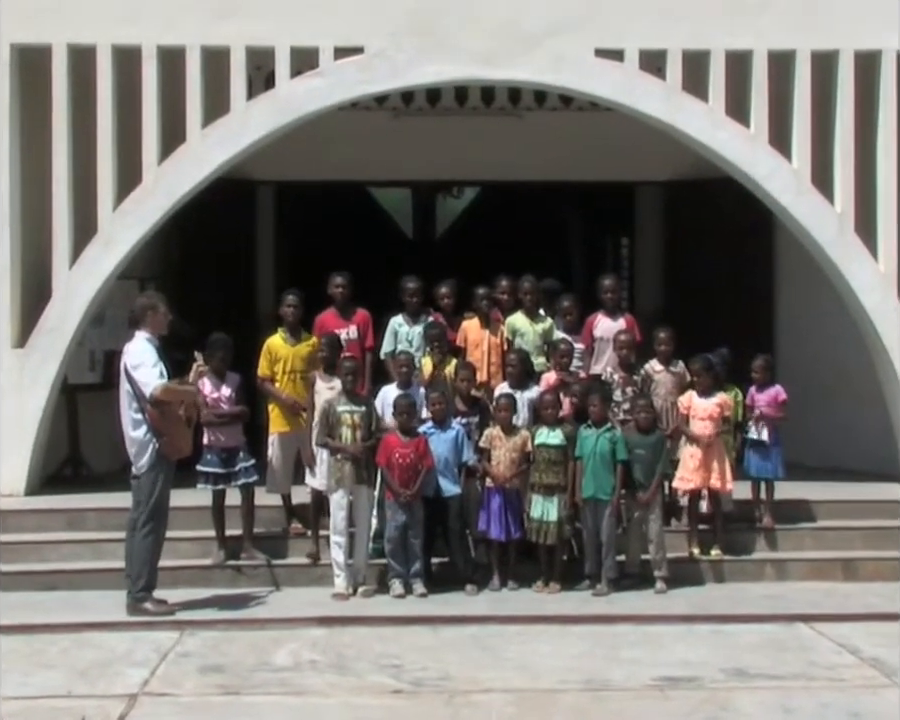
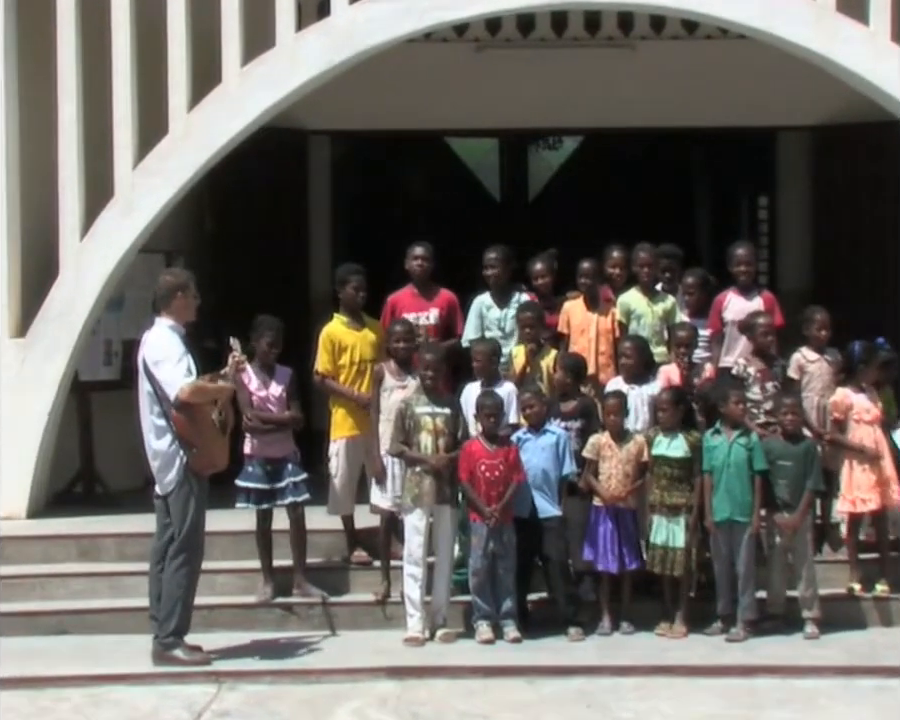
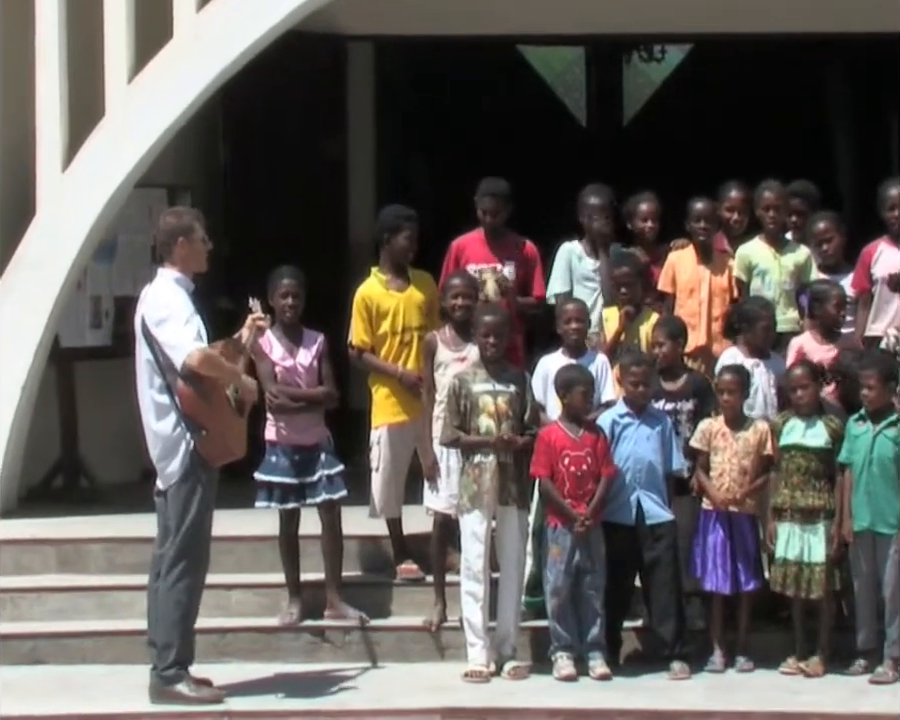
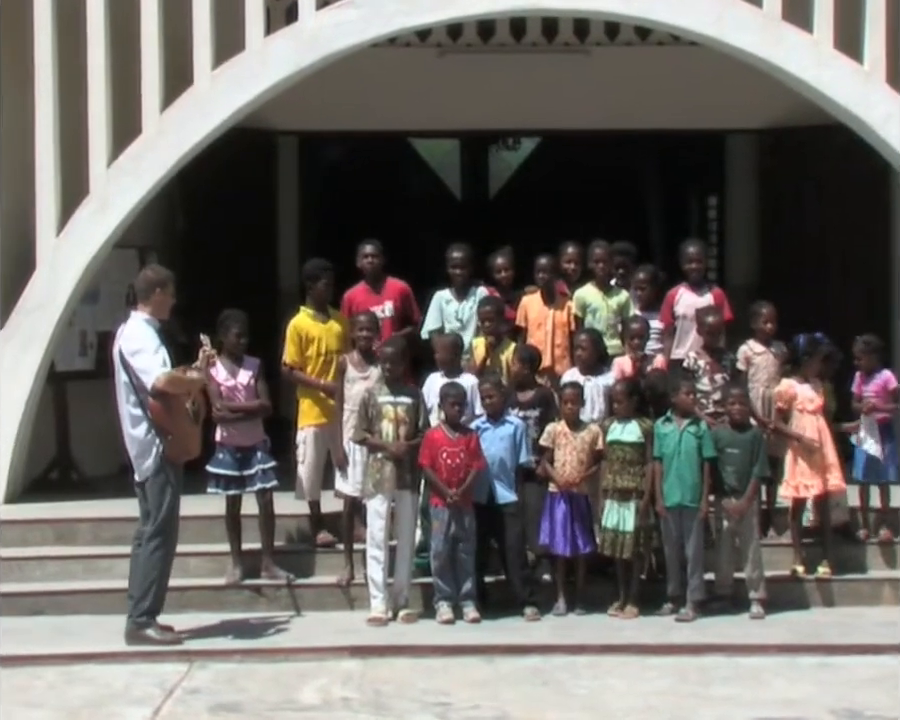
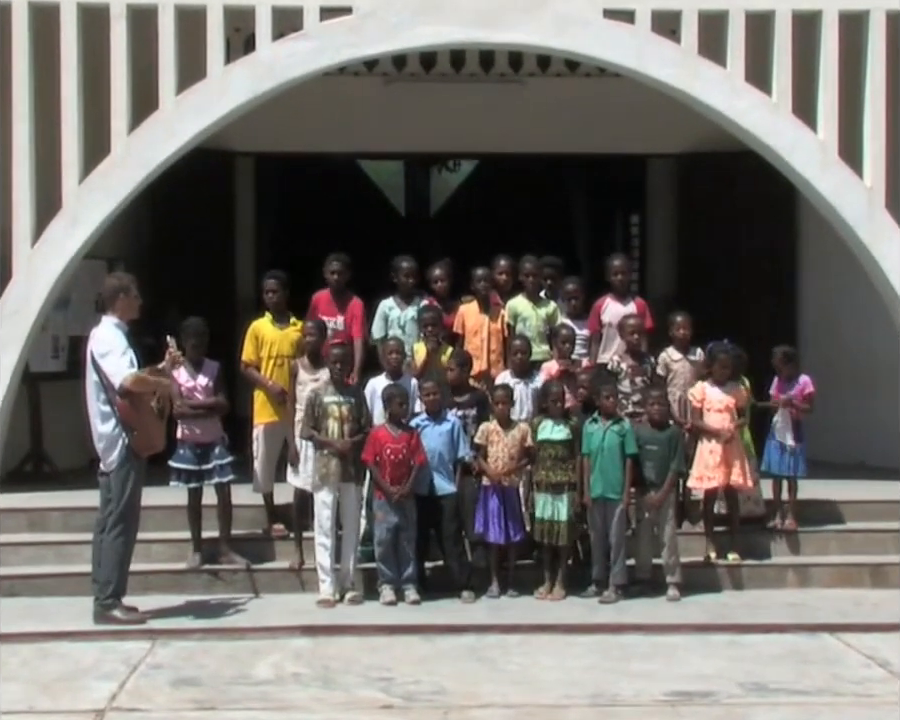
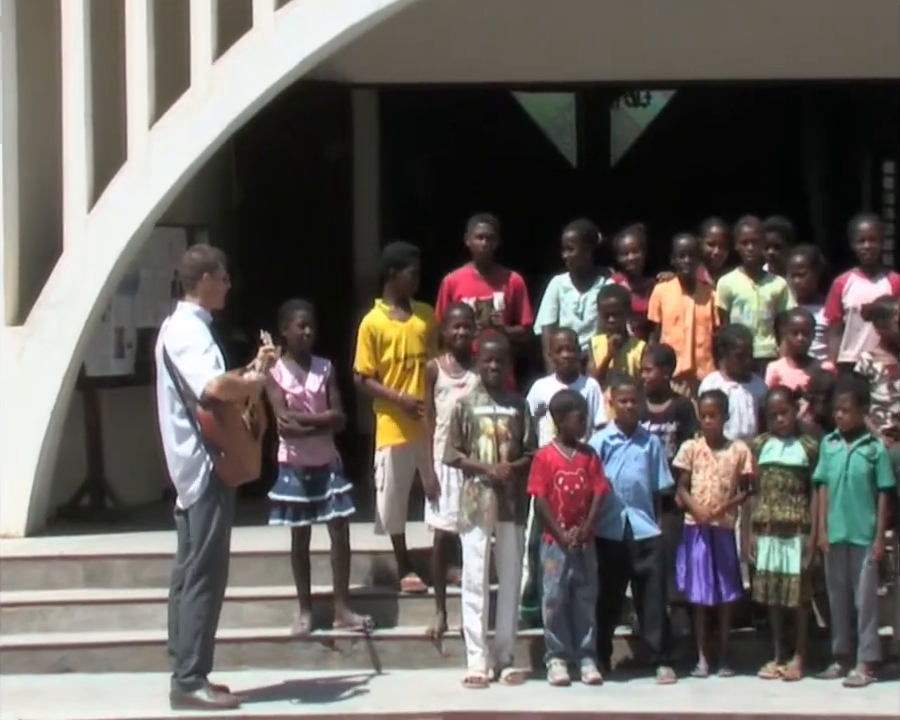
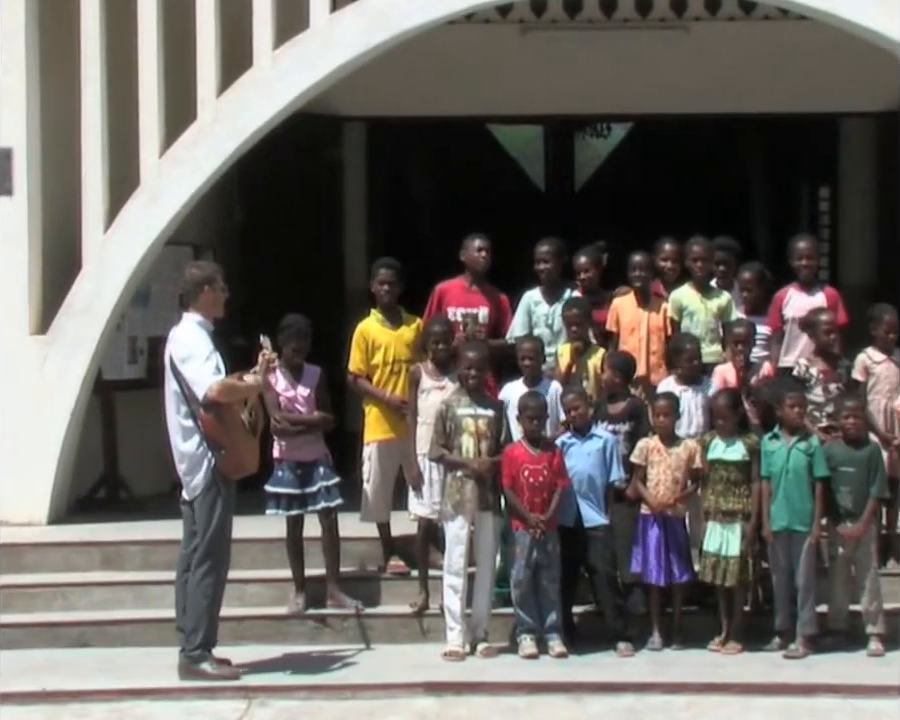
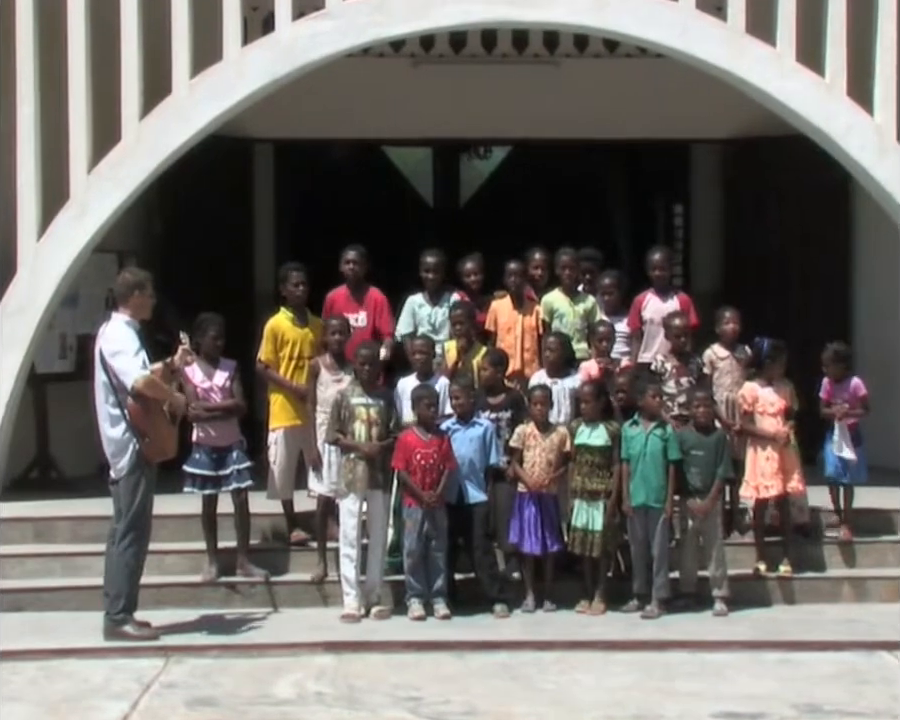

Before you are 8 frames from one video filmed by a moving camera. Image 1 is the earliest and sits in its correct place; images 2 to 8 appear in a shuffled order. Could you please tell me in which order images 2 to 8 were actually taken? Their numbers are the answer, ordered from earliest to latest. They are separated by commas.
5, 8, 4, 2, 7, 6, 3
